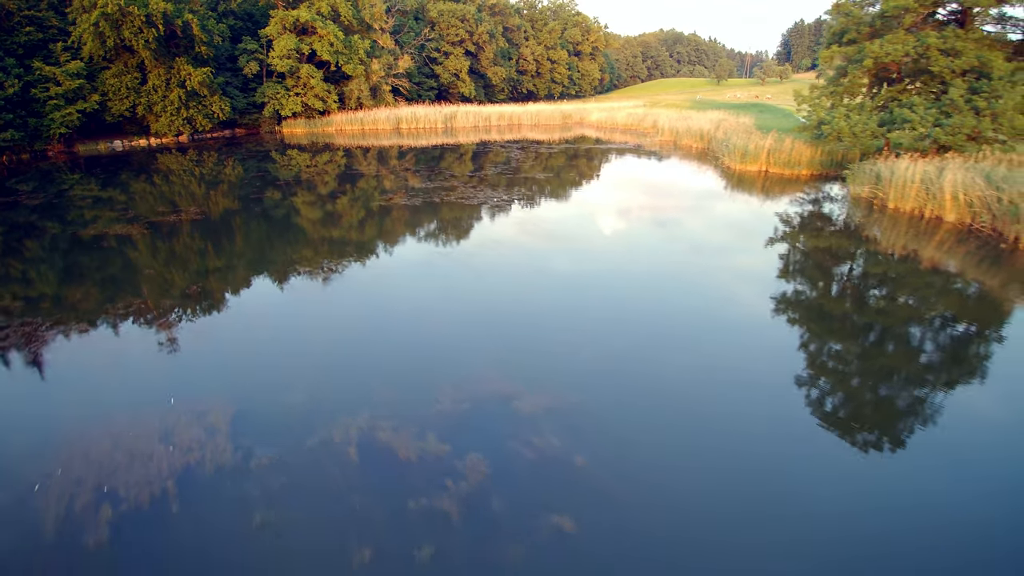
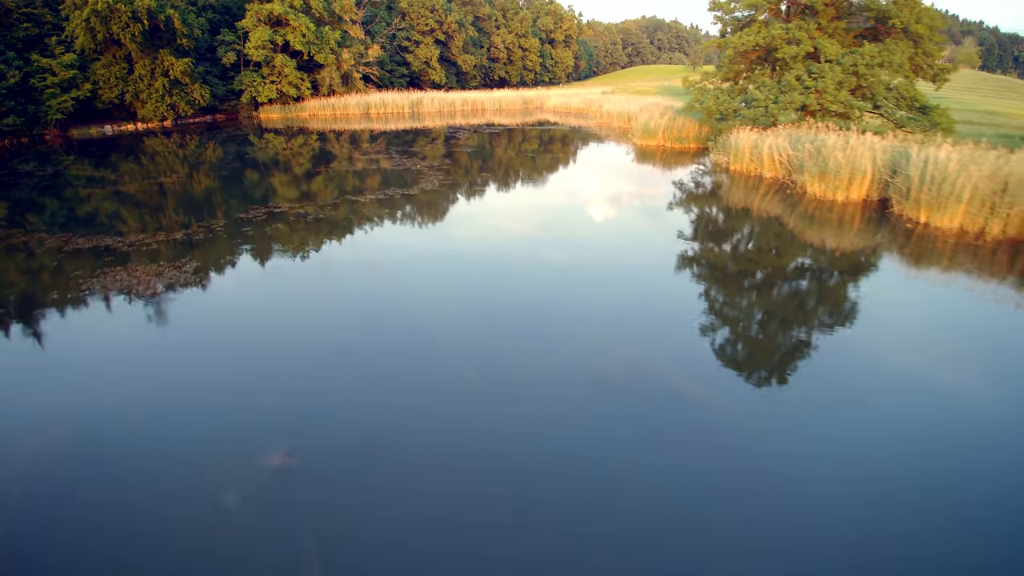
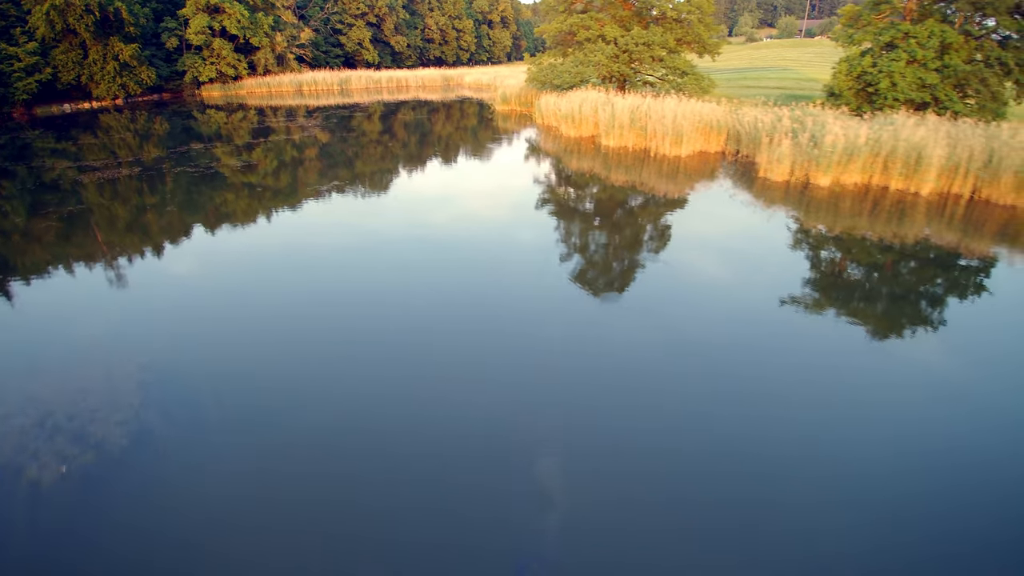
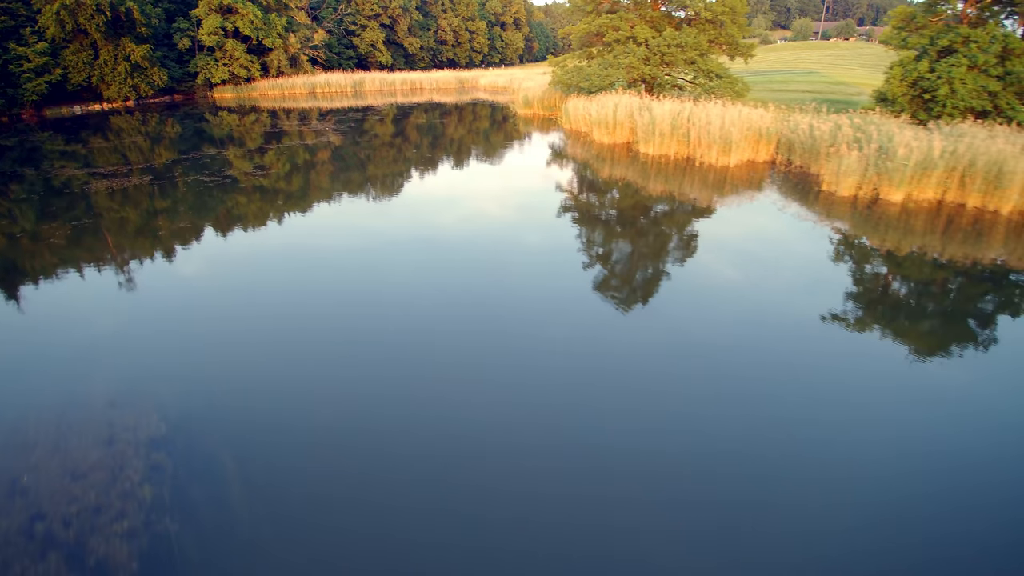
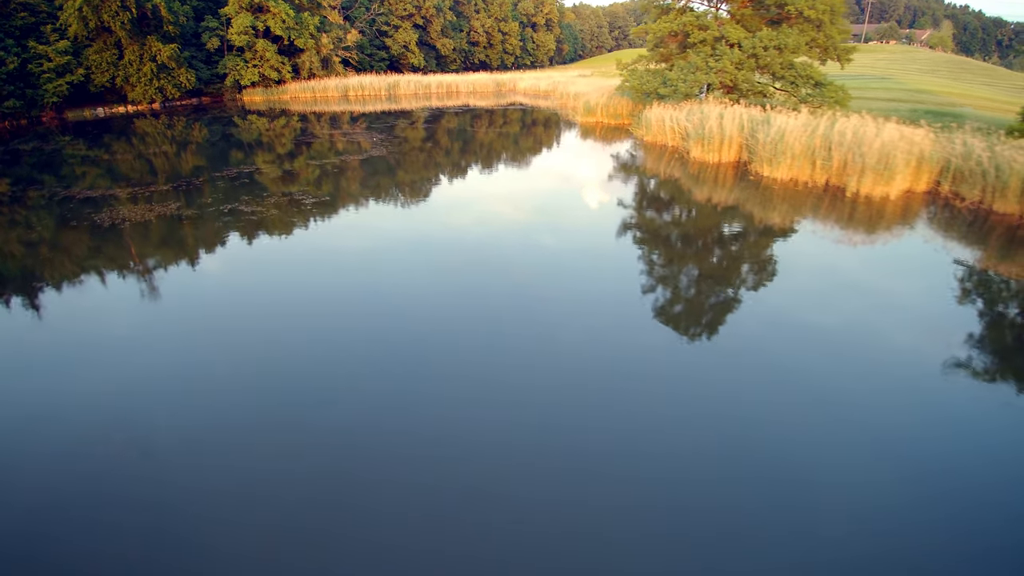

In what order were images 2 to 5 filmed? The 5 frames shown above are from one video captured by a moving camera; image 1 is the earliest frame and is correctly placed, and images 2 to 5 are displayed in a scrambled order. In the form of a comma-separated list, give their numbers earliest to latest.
2, 5, 4, 3
